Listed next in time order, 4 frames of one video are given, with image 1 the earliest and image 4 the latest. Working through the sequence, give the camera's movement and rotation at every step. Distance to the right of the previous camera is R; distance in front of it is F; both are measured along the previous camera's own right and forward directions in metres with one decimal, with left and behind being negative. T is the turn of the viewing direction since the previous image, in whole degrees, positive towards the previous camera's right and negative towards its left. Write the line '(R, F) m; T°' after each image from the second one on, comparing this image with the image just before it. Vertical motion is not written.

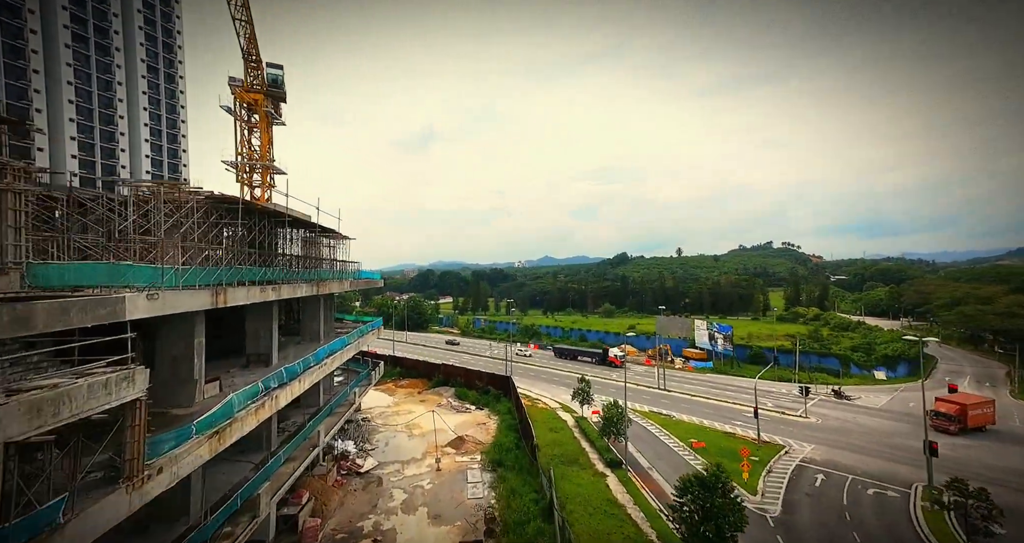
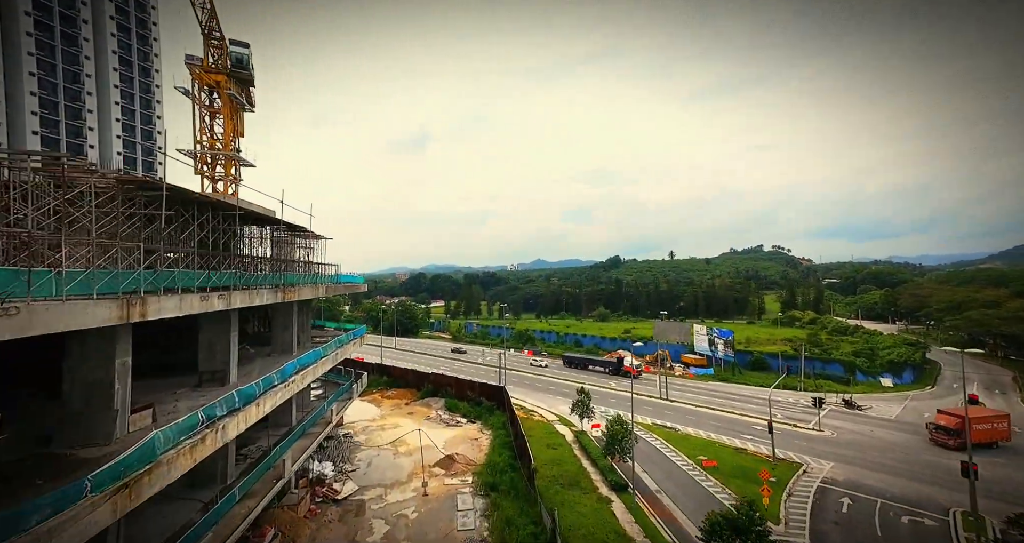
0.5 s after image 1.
(-0.1, +2.2) m; +1°
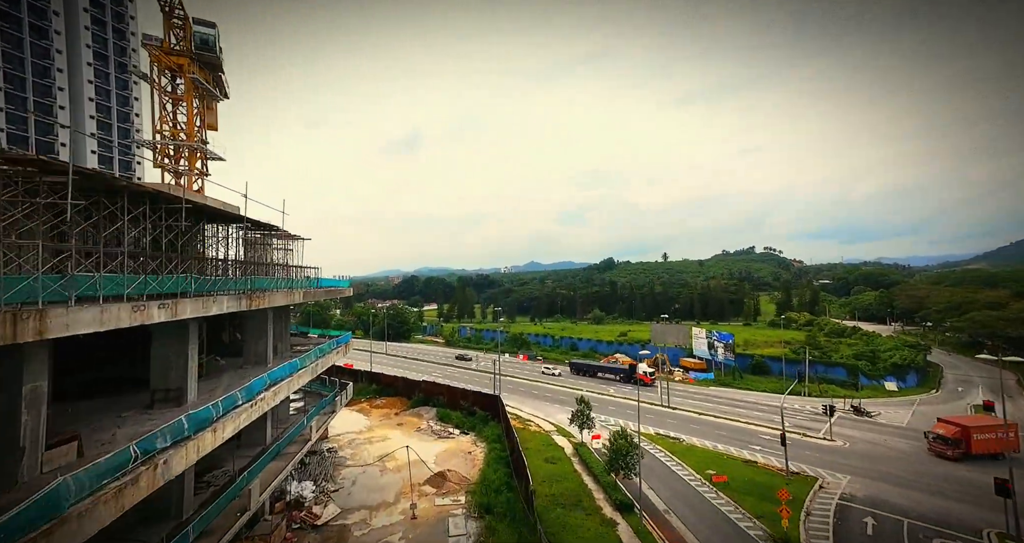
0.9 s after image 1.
(-0.1, +1.7) m; +1°
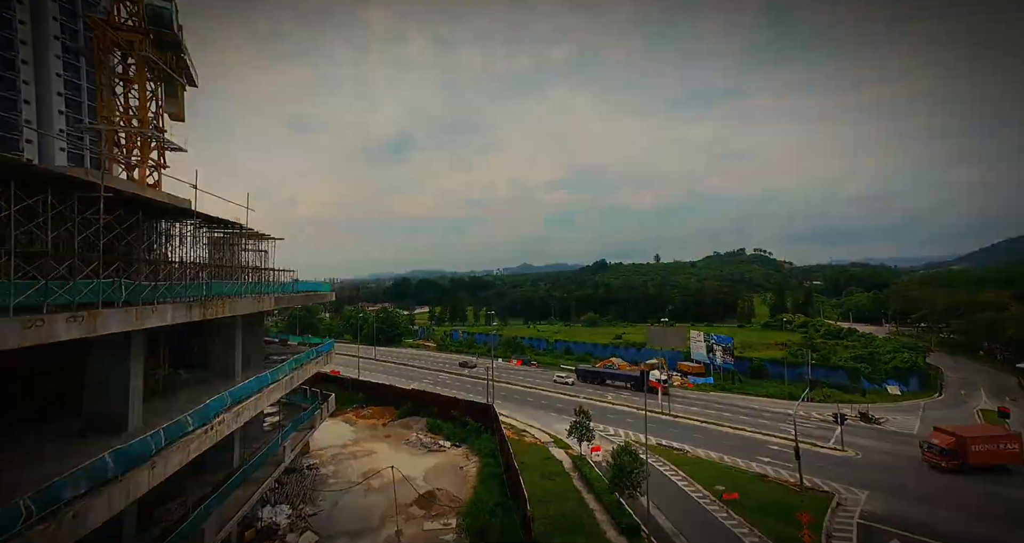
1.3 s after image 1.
(-0.1, +1.7) m; +1°
